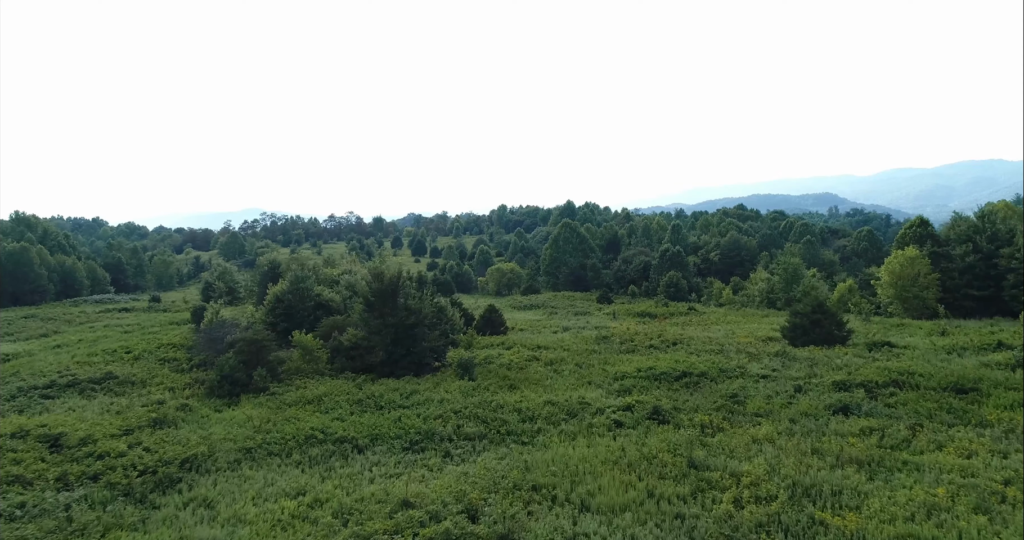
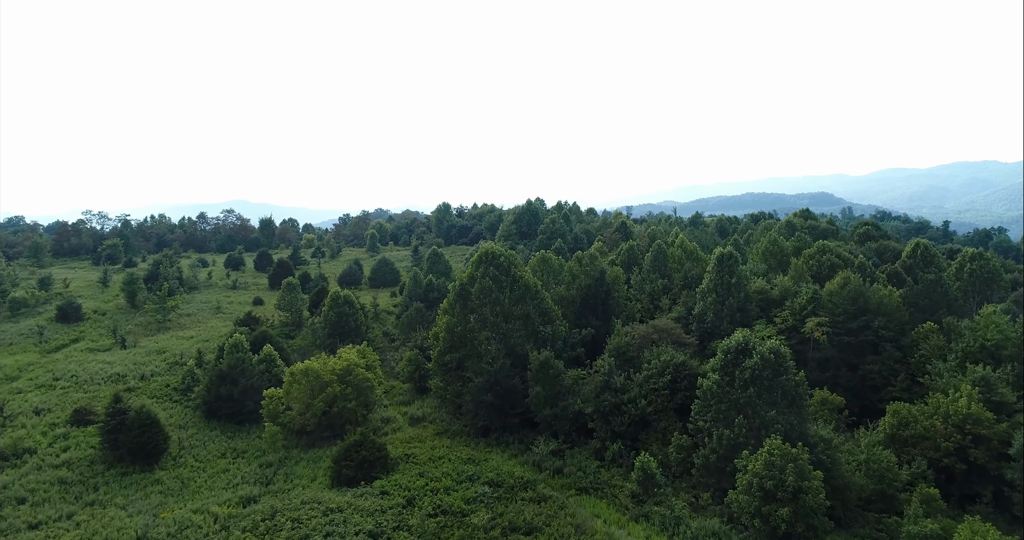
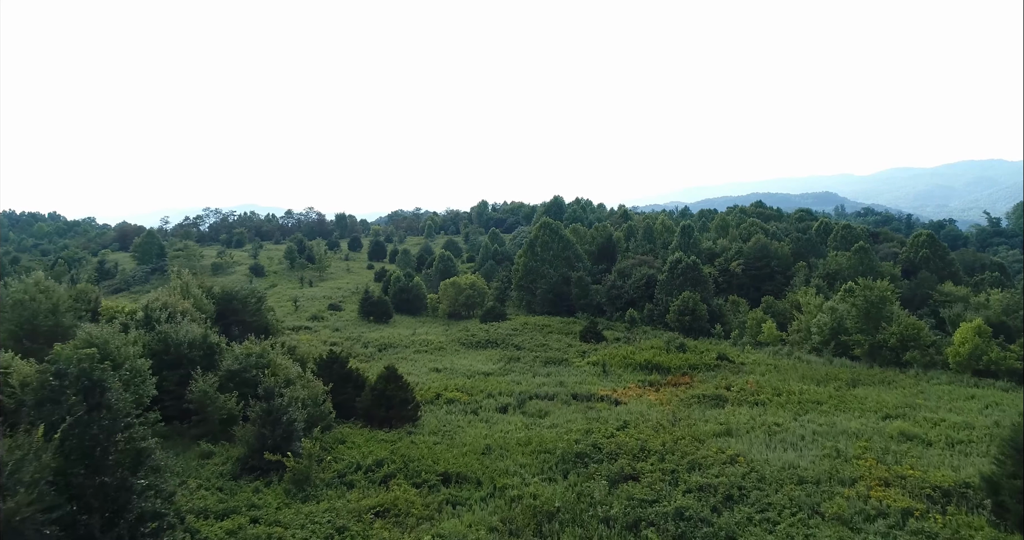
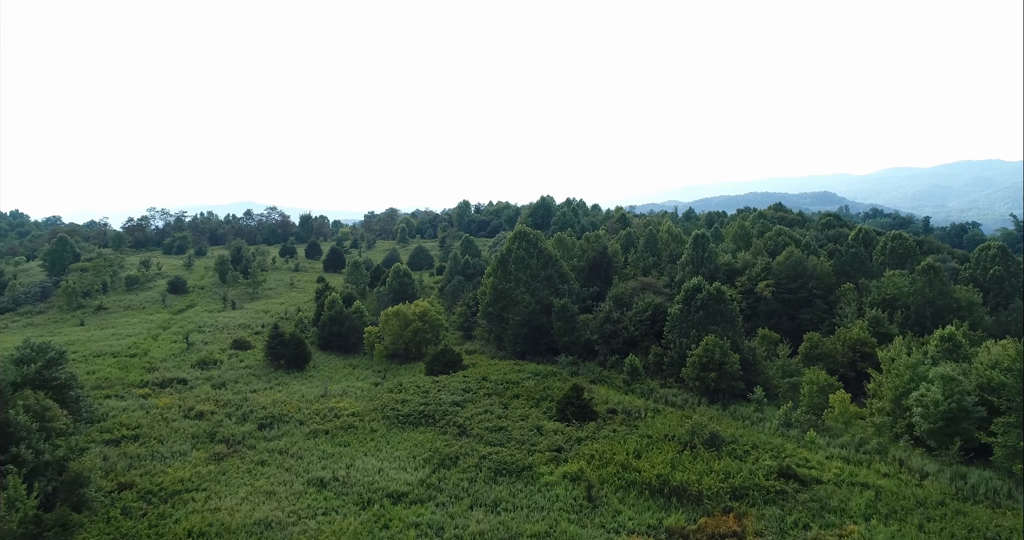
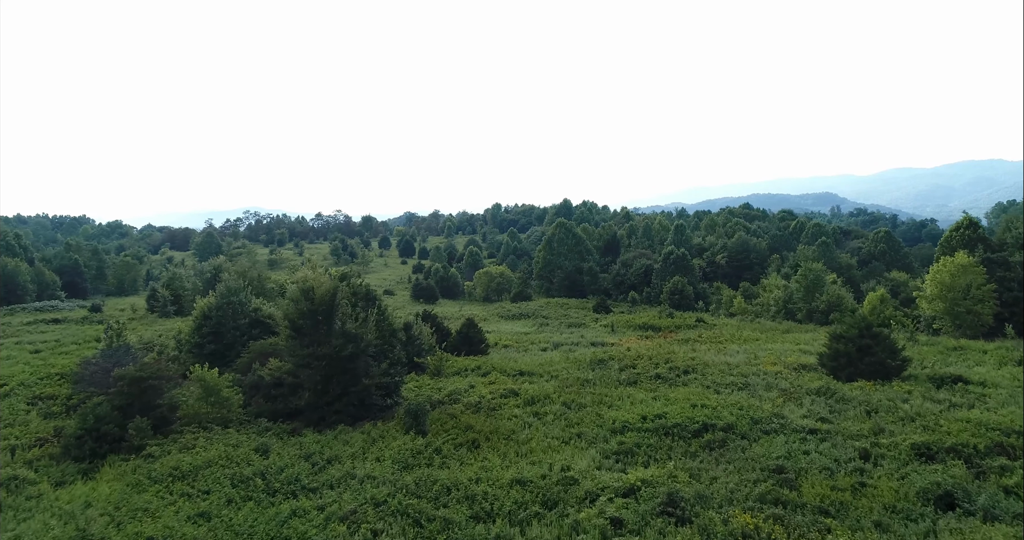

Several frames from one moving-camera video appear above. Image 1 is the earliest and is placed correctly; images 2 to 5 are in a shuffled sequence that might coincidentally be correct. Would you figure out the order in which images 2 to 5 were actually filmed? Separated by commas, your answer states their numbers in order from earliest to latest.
5, 3, 4, 2
